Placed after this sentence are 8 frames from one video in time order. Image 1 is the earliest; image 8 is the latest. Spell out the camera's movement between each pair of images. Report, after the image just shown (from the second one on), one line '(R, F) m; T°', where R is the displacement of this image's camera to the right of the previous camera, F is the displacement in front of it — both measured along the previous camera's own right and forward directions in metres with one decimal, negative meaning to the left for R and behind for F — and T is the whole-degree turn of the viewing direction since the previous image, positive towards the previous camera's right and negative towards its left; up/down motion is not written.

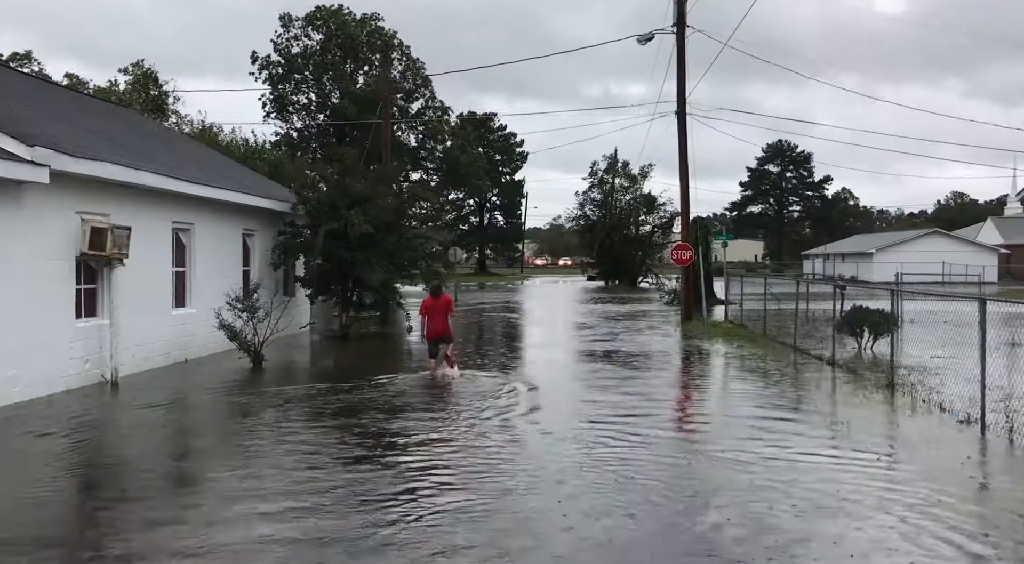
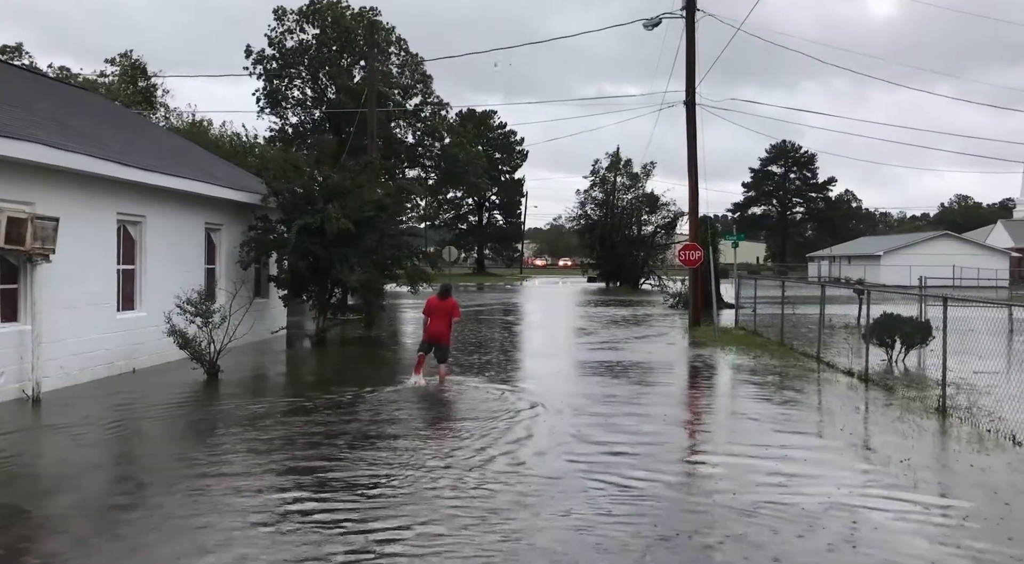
(+0.1, +1.7) m; 0°
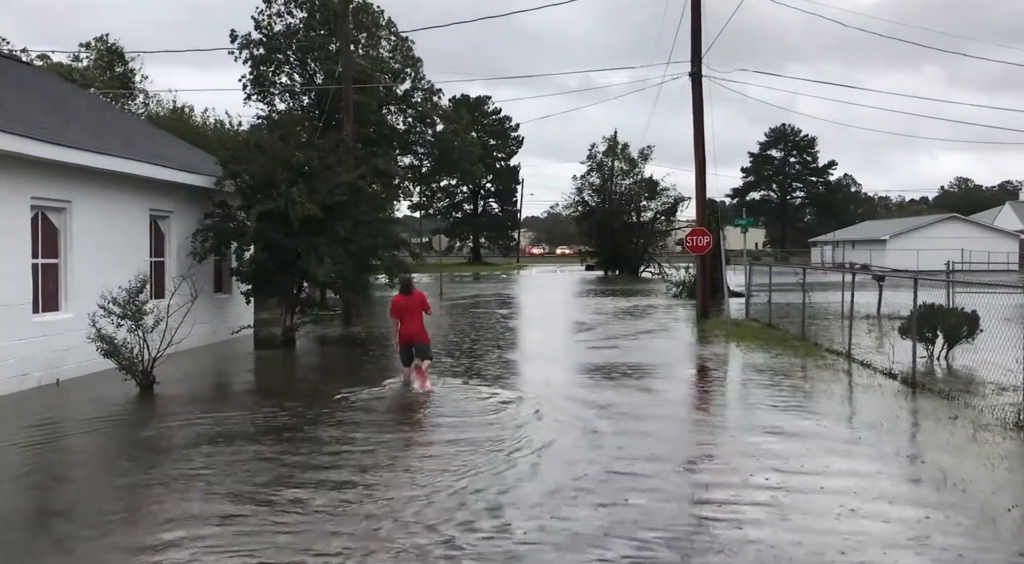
(+0.1, +1.9) m; 0°
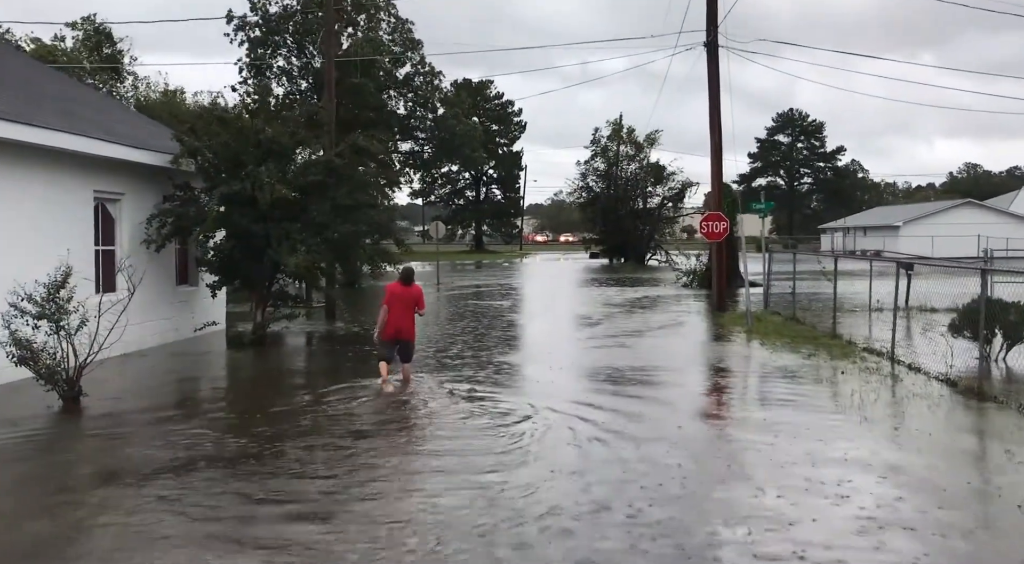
(+0.1, +1.7) m; 0°
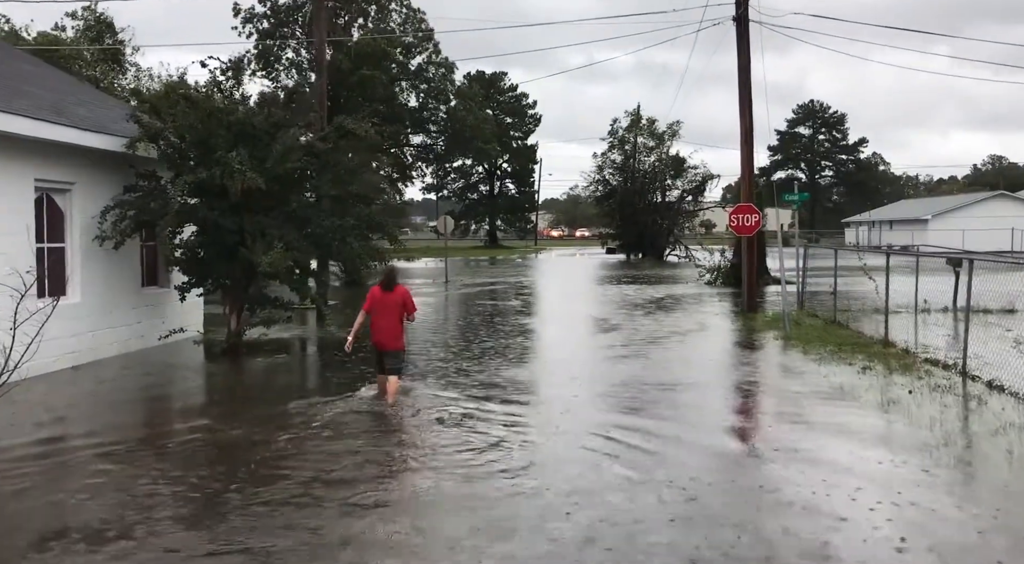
(+0.1, +1.7) m; -1°
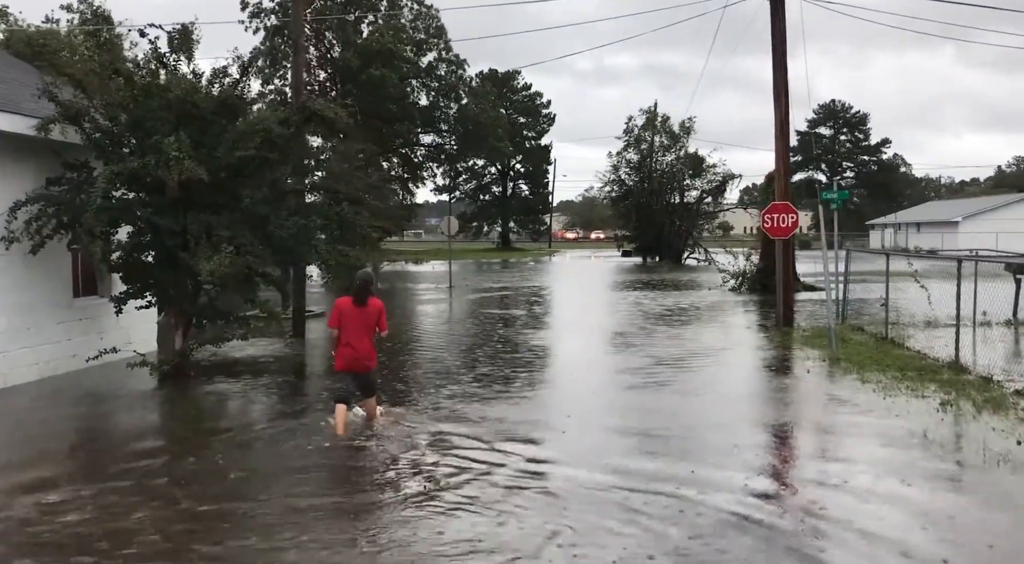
(+0.2, +2.1) m; -1°
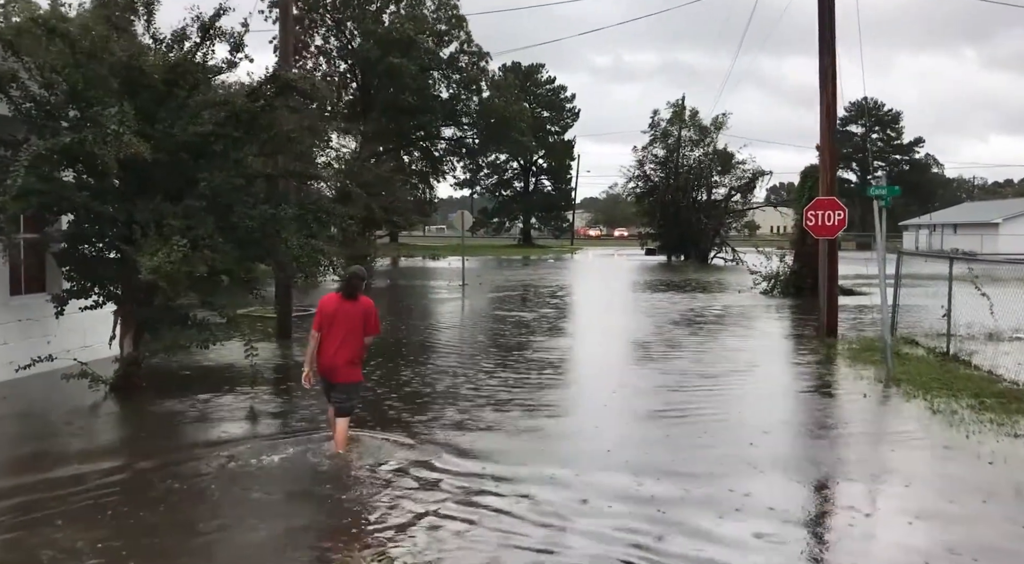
(+0.2, +1.6) m; -1°
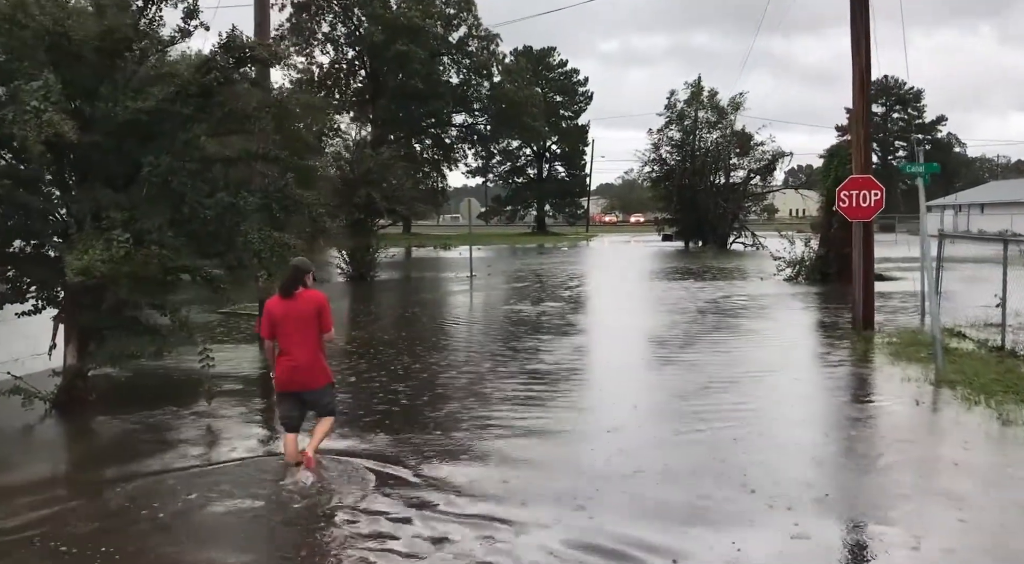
(+0.2, +1.2) m; -1°
